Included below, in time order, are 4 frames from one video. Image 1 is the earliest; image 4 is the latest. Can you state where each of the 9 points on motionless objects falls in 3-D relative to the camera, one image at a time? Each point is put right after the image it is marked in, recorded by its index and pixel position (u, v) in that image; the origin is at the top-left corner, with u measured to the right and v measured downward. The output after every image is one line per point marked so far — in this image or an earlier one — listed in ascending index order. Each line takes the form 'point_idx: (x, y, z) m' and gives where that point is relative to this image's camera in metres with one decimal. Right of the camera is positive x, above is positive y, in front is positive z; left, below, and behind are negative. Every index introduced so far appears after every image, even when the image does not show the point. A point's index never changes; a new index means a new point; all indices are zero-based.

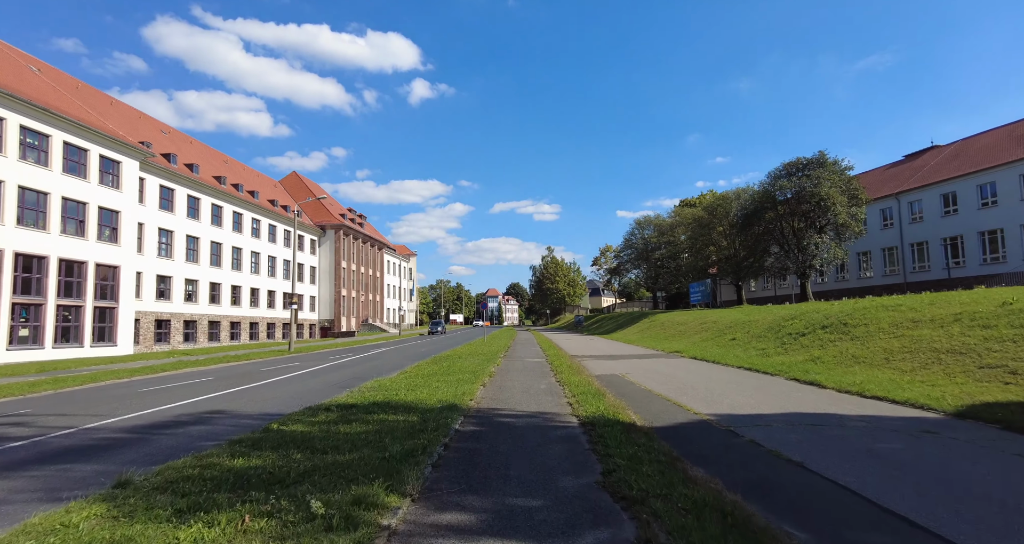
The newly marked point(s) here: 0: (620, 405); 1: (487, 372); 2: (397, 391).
0: (+1.9, -2.4, +10.0) m
1: (-0.8, -2.9, +16.7) m
2: (-2.5, -2.6, +12.3) m
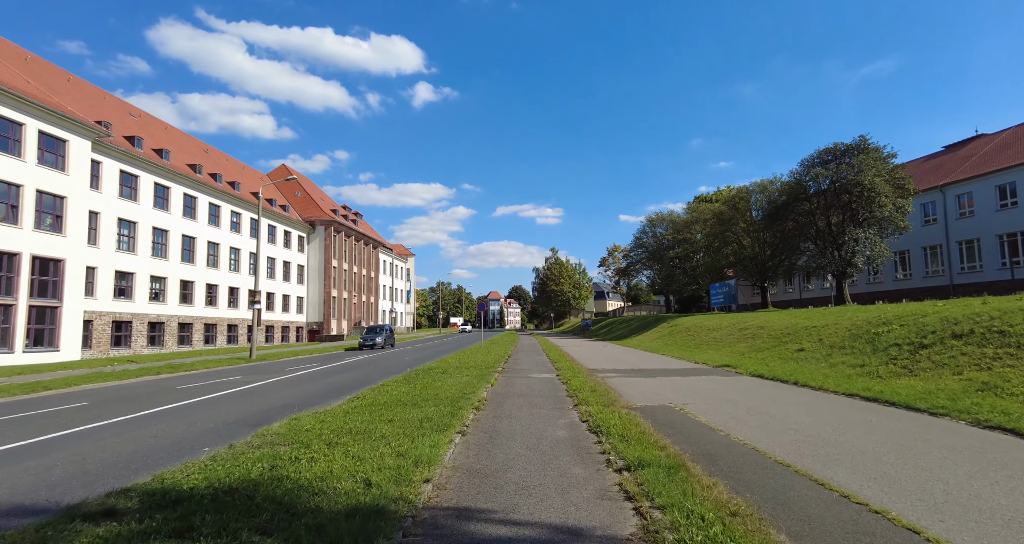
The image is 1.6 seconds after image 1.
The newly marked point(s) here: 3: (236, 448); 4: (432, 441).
0: (+1.9, -1.9, +4.6) m
1: (-0.8, -2.5, +11.3) m
2: (-2.5, -2.2, +6.8) m
3: (-3.5, -2.2, +7.2) m
4: (-1.0, -2.1, +7.2) m
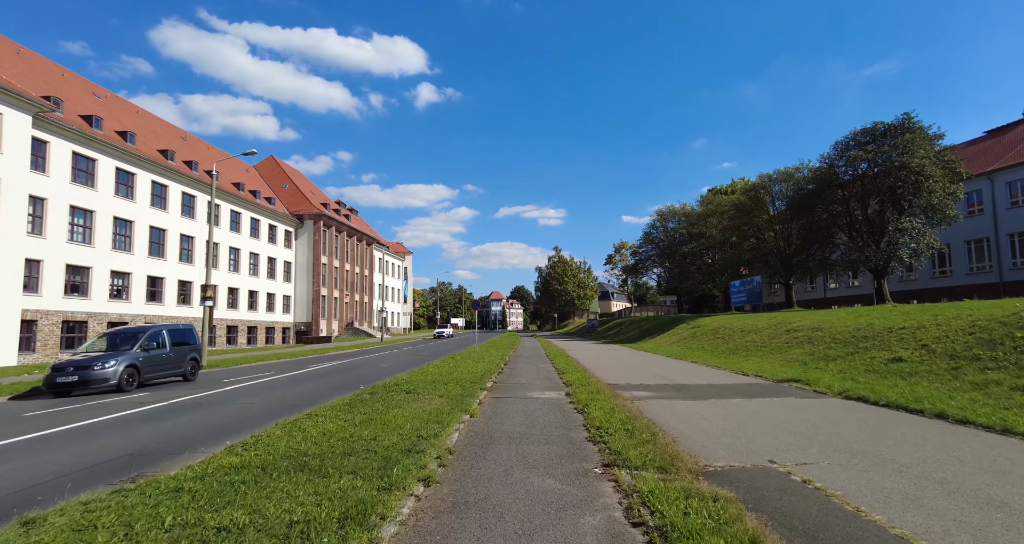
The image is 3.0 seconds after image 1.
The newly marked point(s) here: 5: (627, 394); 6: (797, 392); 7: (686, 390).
0: (+1.6, -1.5, -0.2) m
1: (-1.0, -2.1, +6.5) m
2: (-2.7, -1.7, +2.0) m
3: (-3.7, -1.8, +2.4) m
4: (-1.2, -1.7, +2.4) m
5: (+2.5, -2.7, +12.6) m
6: (+6.3, -2.6, +12.3) m
7: (+4.1, -2.8, +13.4) m
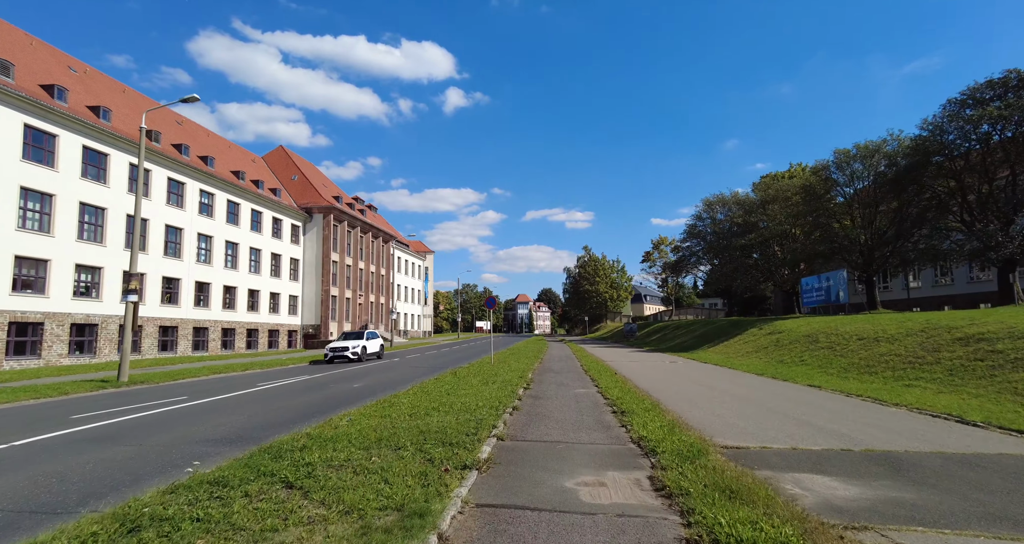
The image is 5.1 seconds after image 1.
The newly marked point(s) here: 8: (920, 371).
0: (+1.2, -0.8, -7.5) m
1: (-1.1, -1.4, -0.7) m
2: (-3.0, -1.0, -5.1) m
3: (-4.0, -1.1, -4.6) m
4: (-1.5, -1.0, -4.8) m
5: (+2.7, -2.1, +5.3) m
6: (+6.5, -2.0, +4.8) m
7: (+4.3, -2.1, +5.9) m
8: (+9.9, -2.4, +14.0) m
